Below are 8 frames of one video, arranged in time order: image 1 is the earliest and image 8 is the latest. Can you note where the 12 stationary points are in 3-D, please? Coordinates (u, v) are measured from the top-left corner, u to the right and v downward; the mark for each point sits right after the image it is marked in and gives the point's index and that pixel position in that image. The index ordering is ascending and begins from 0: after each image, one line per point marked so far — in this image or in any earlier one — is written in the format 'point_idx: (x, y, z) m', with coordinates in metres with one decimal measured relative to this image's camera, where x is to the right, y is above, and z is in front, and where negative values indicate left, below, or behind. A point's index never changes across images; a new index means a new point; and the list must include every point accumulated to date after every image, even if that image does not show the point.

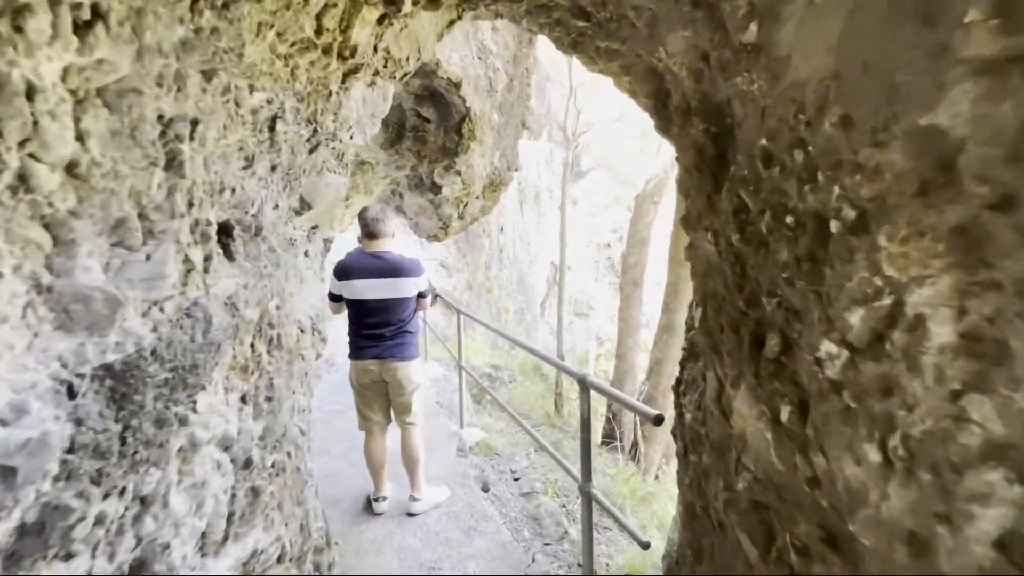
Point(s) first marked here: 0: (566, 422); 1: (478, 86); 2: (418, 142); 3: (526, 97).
0: (+1.0, -2.4, +7.9) m
1: (-0.3, +2.1, +4.6) m
2: (-1.0, +1.7, +5.1) m
3: (+0.2, +2.5, +5.8) m
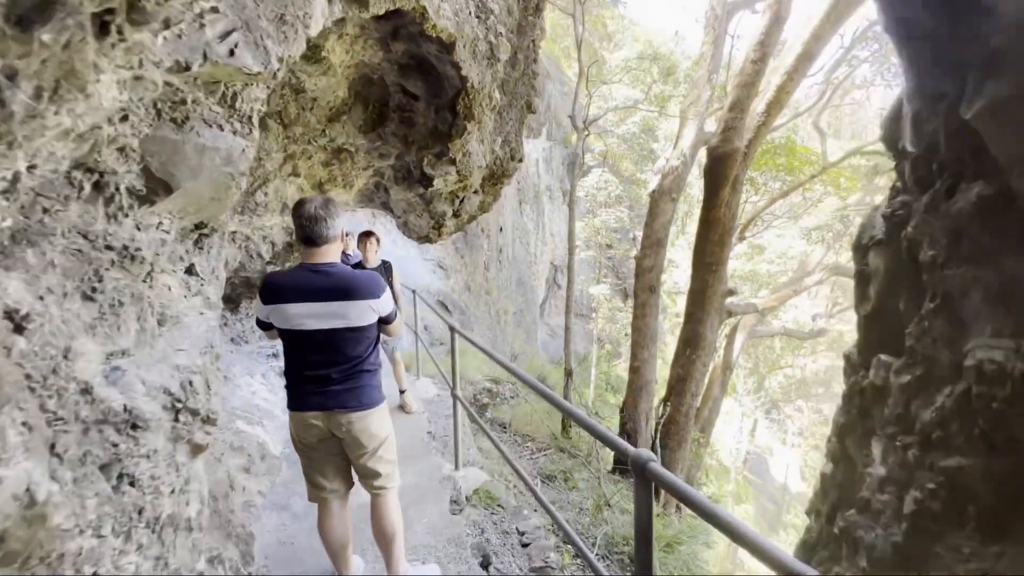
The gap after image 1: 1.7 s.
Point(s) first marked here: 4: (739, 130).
0: (+1.0, -2.5, +7.1) m
1: (-0.3, +2.0, +3.8) m
2: (-1.0, +1.5, +4.3) m
3: (+0.2, +2.4, +5.0) m
4: (+2.7, +1.9, +5.3) m
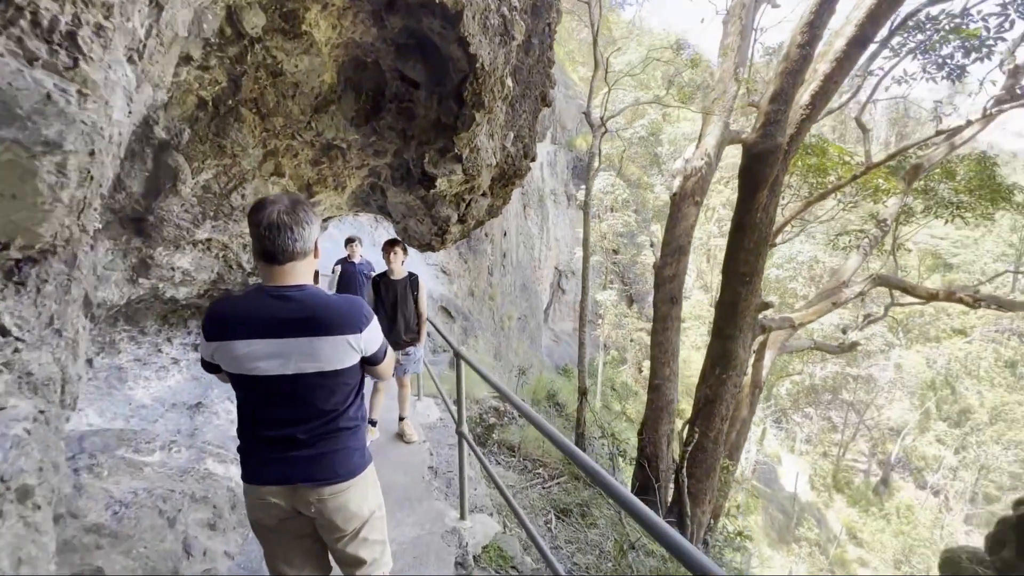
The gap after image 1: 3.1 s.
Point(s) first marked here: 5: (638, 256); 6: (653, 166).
0: (+1.1, -2.7, +6.5) m
1: (-0.2, +1.9, +3.2) m
2: (-0.9, +1.4, +3.7) m
3: (+0.3, +2.2, +4.4) m
4: (+2.9, +1.7, +4.7) m
5: (+4.5, +1.2, +16.1) m
6: (+4.9, +4.2, +15.4) m
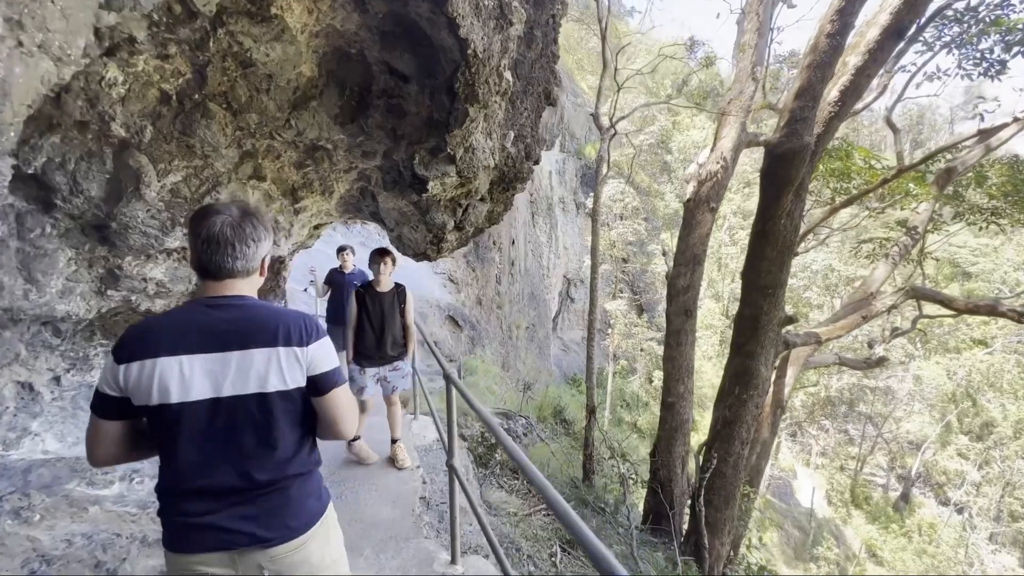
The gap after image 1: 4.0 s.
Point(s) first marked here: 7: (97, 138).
0: (+1.2, -2.8, +6.0) m
1: (-0.2, +1.8, +2.9) m
2: (-0.9, +1.3, +3.4) m
3: (+0.4, +2.1, +4.1) m
4: (+2.9, +1.6, +4.3) m
5: (+4.8, +0.8, +15.7) m
6: (+5.1, +3.9, +15.0) m
7: (-2.6, +0.9, +2.8) m
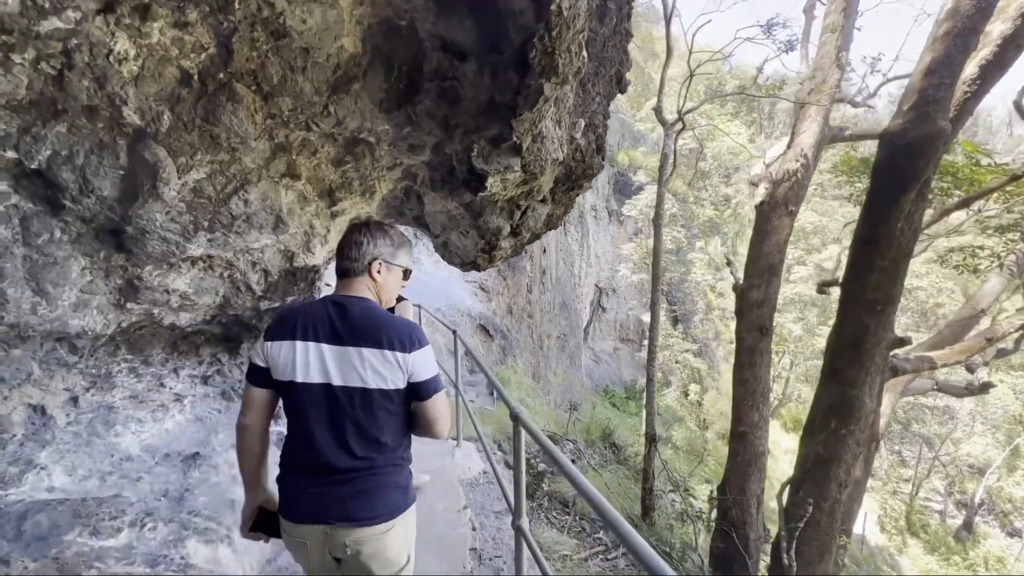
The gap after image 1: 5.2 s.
0: (+1.8, -3.0, +5.3) m
1: (+0.3, +1.7, +2.3) m
2: (-0.4, +1.2, +2.9) m
3: (+0.9, +2.0, +3.5) m
4: (+3.4, +1.5, +3.6) m
5: (+6.0, +0.5, +14.7) m
6: (+6.3, +3.5, +14.1) m
7: (-2.2, +0.9, +2.4) m
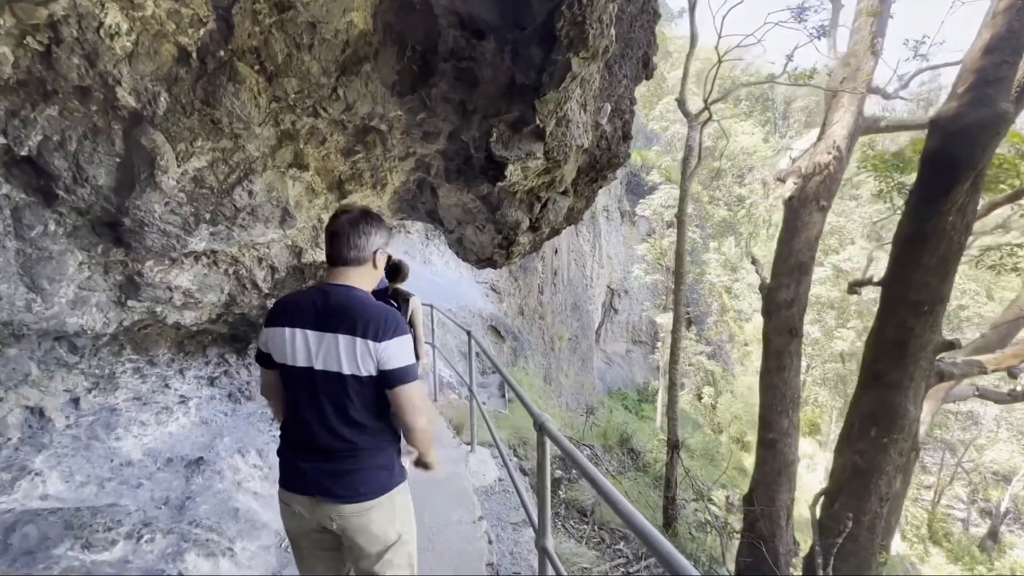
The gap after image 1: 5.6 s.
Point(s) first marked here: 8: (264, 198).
0: (+2.0, -3.0, +5.0) m
1: (+0.4, +1.7, +2.1) m
2: (-0.3, +1.2, +2.7) m
3: (+1.0, +2.0, +3.3) m
4: (+3.6, +1.5, +3.3) m
5: (+6.4, +0.4, +14.4) m
6: (+6.7, +3.5, +13.7) m
7: (-2.0, +0.9, +2.2) m
8: (-1.6, +0.6, +2.9) m
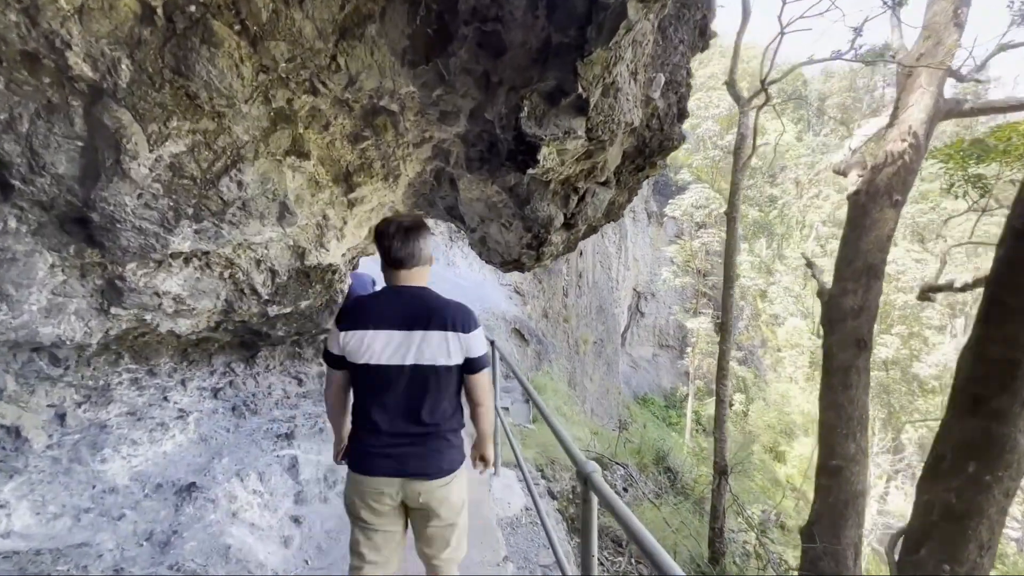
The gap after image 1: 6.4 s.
0: (+2.2, -3.0, +4.4) m
1: (+0.5, +1.7, +1.6) m
2: (-0.1, +1.2, +2.2) m
3: (+1.2, +2.0, +2.7) m
4: (+3.8, +1.4, +2.6) m
5: (+7.2, +0.3, +13.6) m
6: (+7.5, +3.4, +12.9) m
7: (-1.9, +0.9, +1.8) m
8: (-1.4, +0.5, +2.5) m
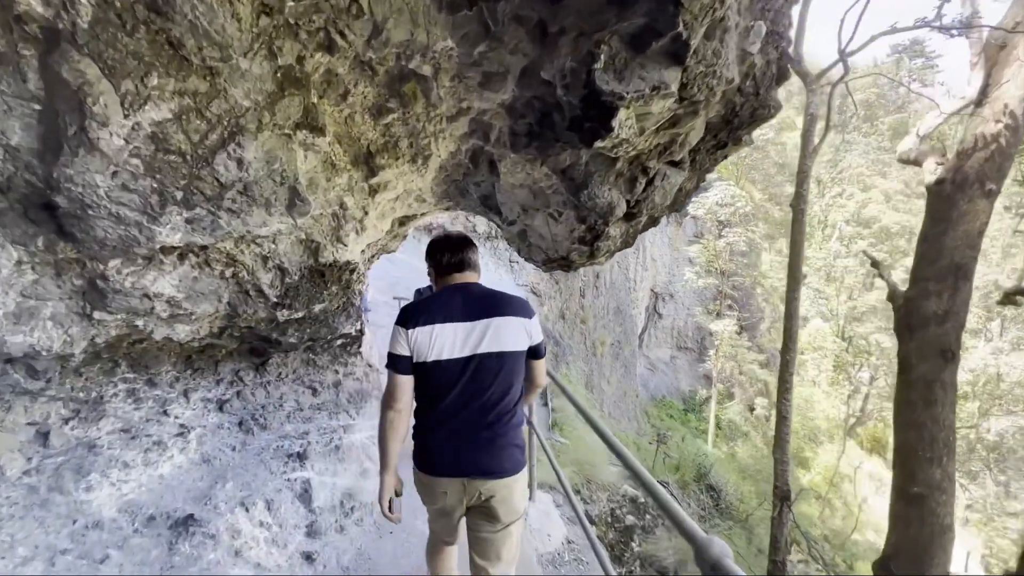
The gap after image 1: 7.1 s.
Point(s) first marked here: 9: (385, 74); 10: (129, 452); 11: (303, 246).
0: (+2.6, -3.1, +3.9) m
1: (+0.8, +1.7, +1.1) m
2: (+0.2, +1.2, +1.7) m
3: (+1.5, +2.0, +2.2) m
4: (+4.0, +1.4, +2.0) m
5: (+7.8, +0.3, +12.8) m
6: (+8.0, +3.3, +12.2) m
7: (-1.6, +0.8, +1.4) m
8: (-1.1, +0.5, +2.0) m
9: (-0.6, +1.0, +2.1) m
10: (-2.5, -1.1, +2.9) m
11: (-1.2, +0.2, +2.6) m
